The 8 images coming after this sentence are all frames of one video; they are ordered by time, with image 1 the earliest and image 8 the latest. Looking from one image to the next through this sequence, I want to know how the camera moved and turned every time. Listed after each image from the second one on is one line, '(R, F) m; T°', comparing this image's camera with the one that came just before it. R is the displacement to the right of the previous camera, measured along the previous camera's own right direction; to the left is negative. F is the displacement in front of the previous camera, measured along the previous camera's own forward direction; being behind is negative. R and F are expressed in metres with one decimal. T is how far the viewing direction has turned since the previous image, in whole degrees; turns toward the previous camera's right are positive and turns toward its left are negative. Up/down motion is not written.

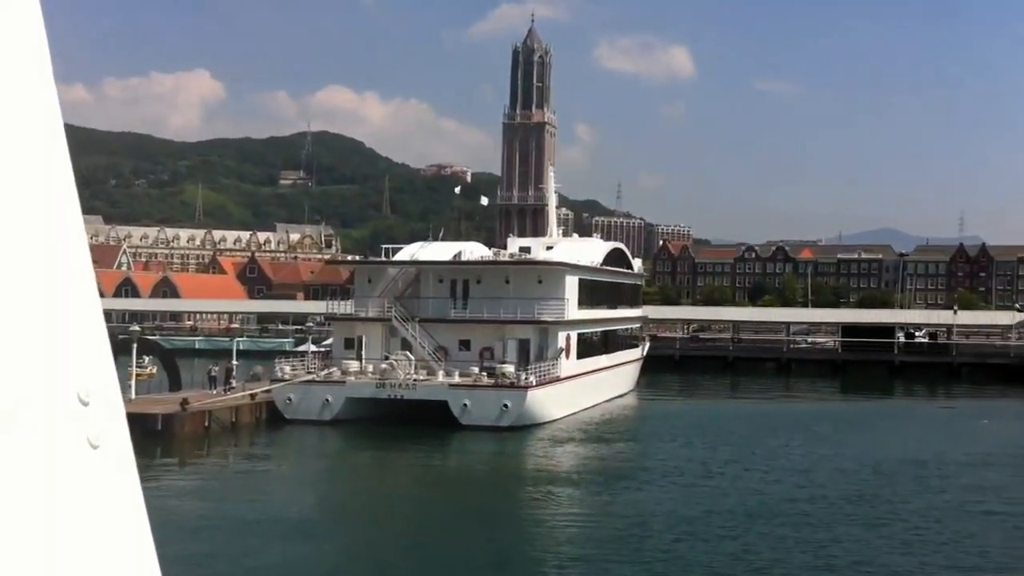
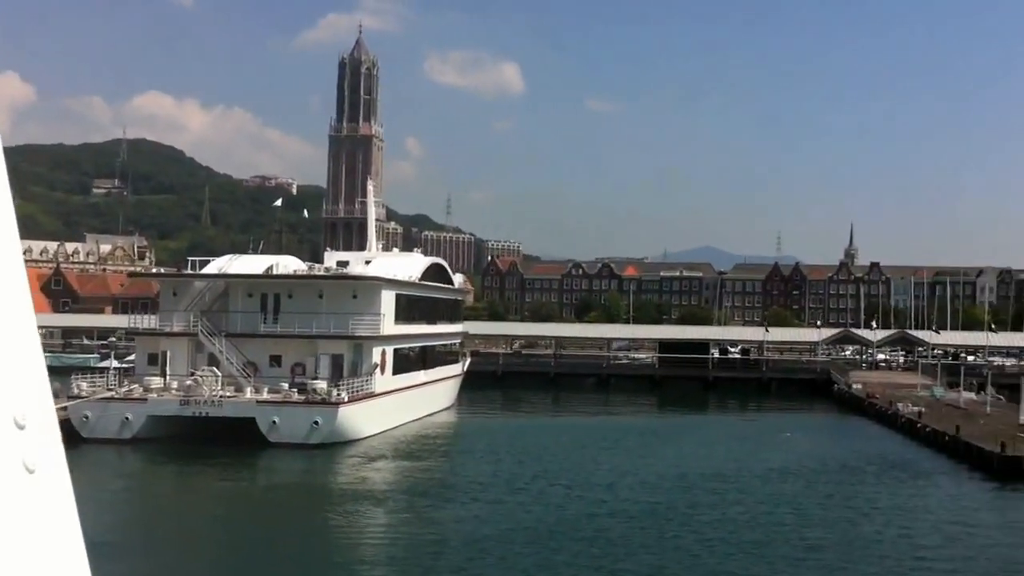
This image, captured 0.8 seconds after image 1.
(+1.1, +0.3) m; +7°
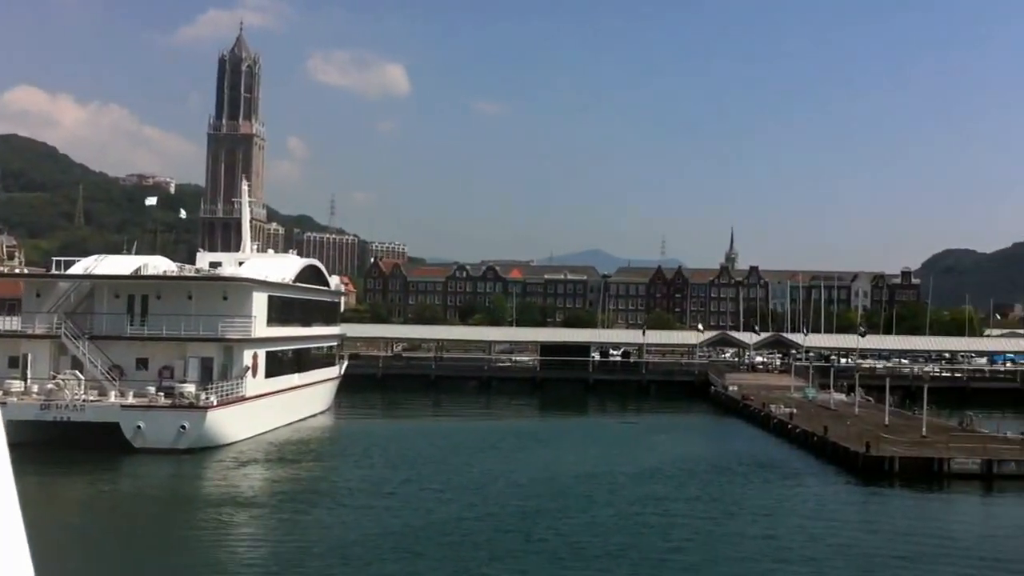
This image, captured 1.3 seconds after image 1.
(+0.8, +0.3) m; +5°
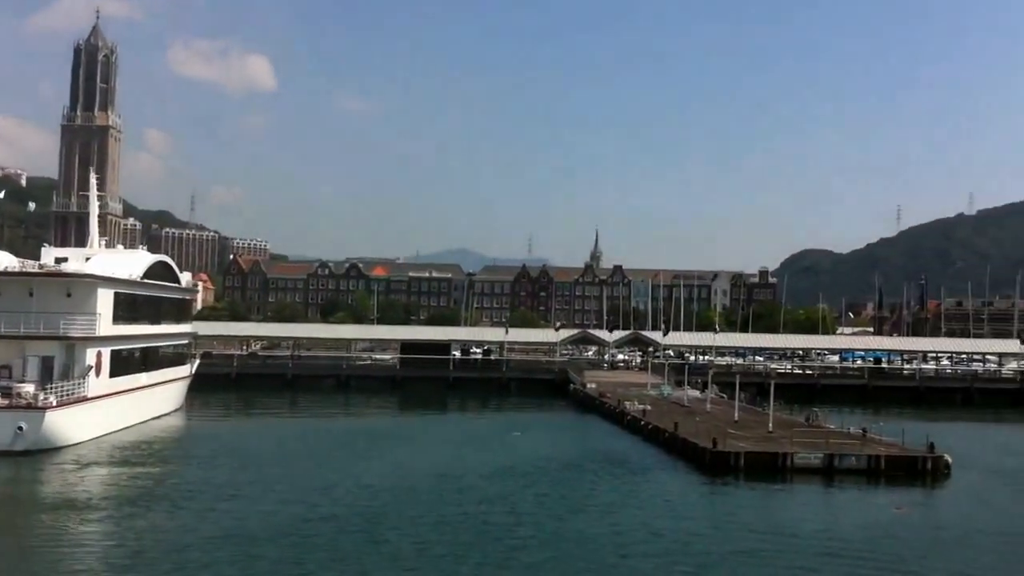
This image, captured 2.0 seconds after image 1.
(+0.9, +0.1) m; +6°
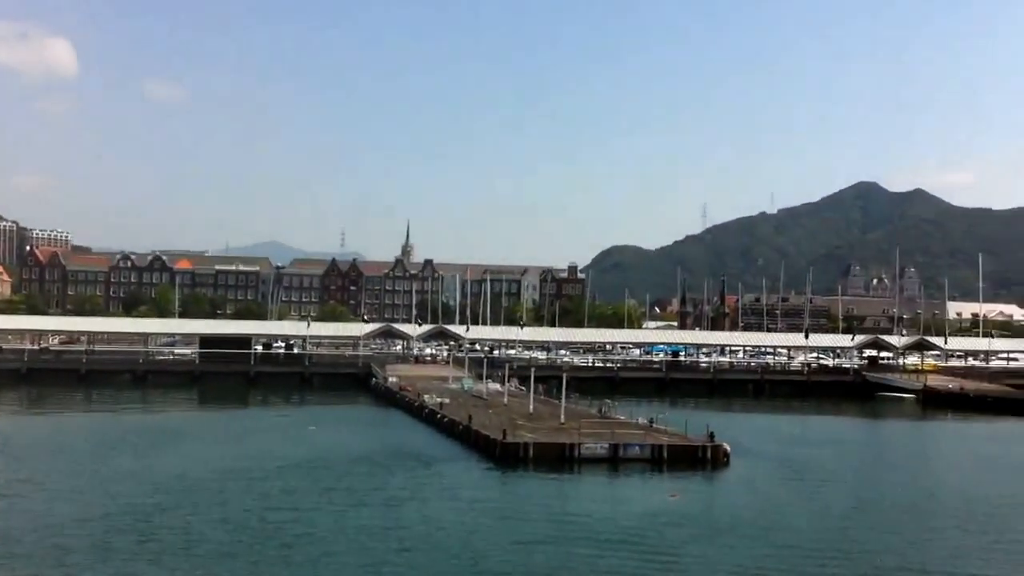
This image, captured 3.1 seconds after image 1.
(+1.4, -0.5) m; +8°
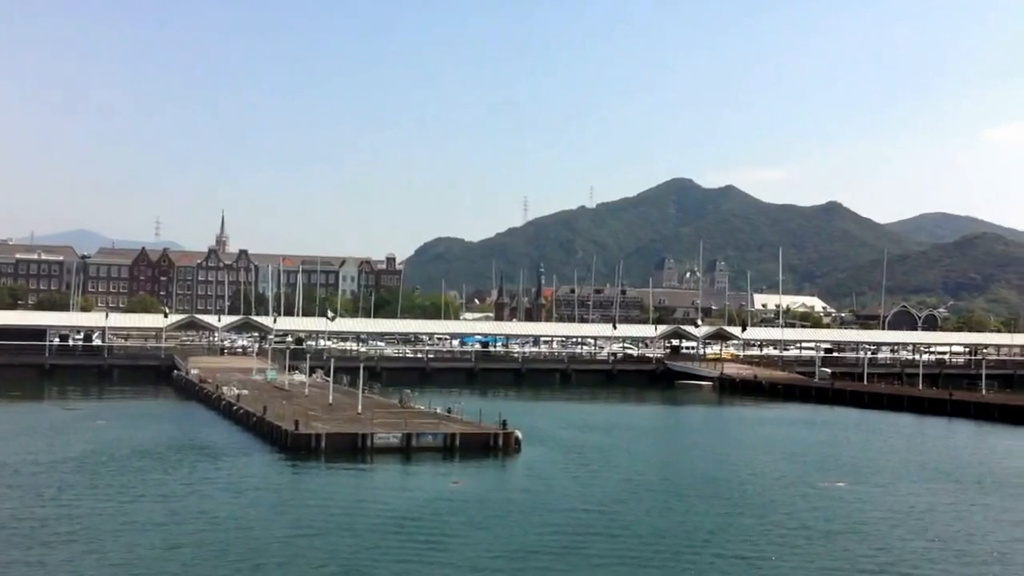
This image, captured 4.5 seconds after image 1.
(+1.9, -0.5) m; +7°
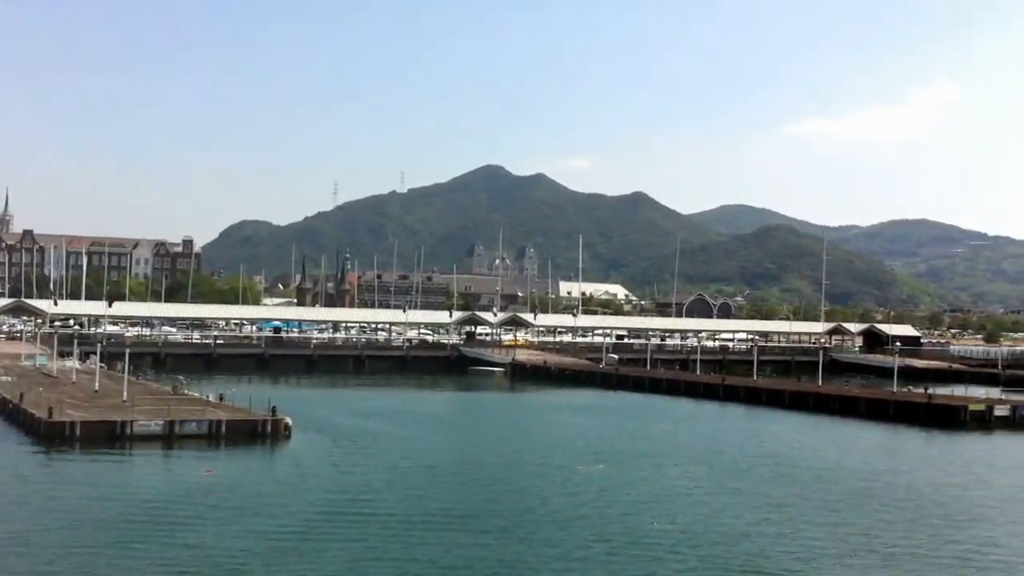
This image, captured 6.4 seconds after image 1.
(+2.6, -0.1) m; +8°
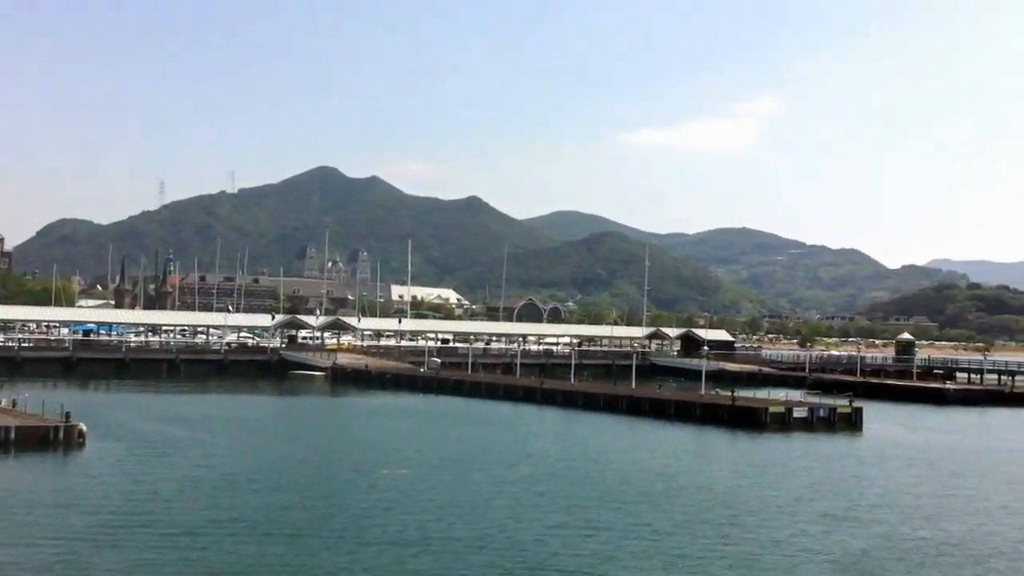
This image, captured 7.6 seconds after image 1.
(+1.6, +0.1) m; +7°
